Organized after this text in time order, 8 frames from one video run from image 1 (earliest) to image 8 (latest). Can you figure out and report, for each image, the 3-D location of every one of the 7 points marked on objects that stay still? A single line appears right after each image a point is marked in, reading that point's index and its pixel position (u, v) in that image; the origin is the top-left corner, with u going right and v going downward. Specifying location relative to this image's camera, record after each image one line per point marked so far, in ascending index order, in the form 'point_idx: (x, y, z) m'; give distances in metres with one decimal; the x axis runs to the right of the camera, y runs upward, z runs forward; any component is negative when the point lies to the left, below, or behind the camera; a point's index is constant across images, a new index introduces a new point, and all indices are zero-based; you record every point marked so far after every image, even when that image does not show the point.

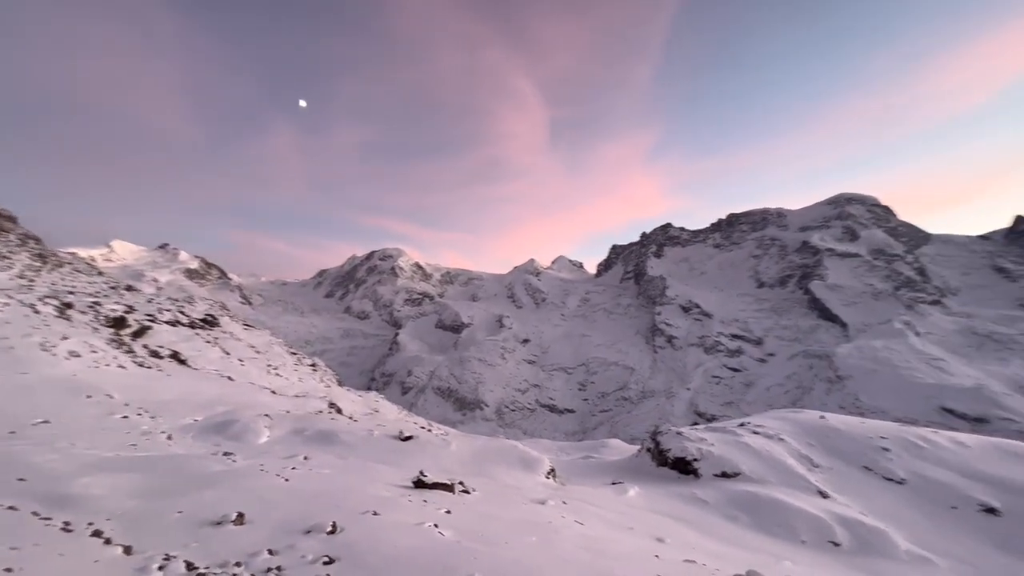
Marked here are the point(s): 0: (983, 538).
0: (+15.4, -8.1, +15.1) m
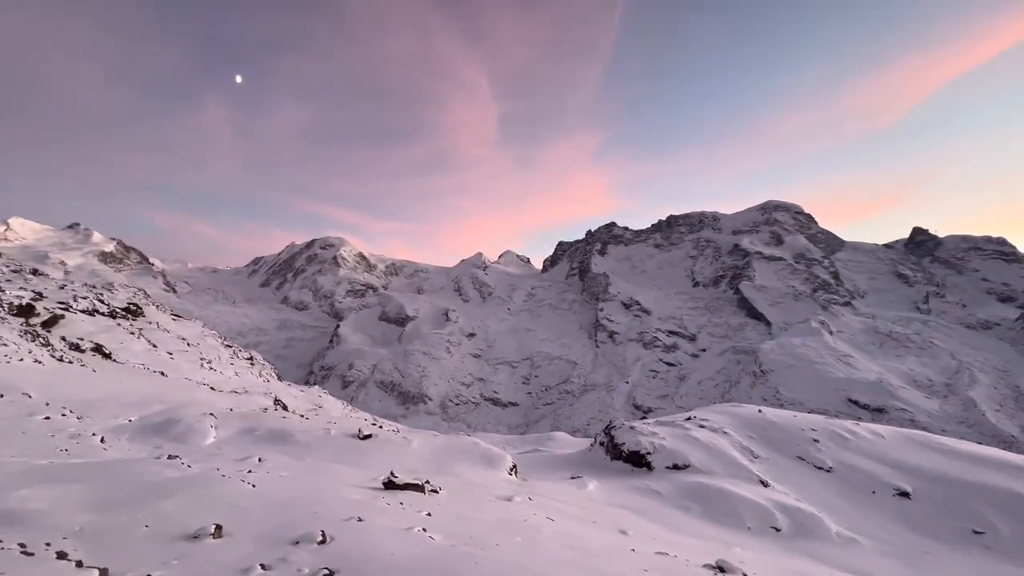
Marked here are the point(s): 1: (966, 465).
0: (+14.1, -8.4, +16.9) m
1: (+19.4, -7.5, +19.7) m
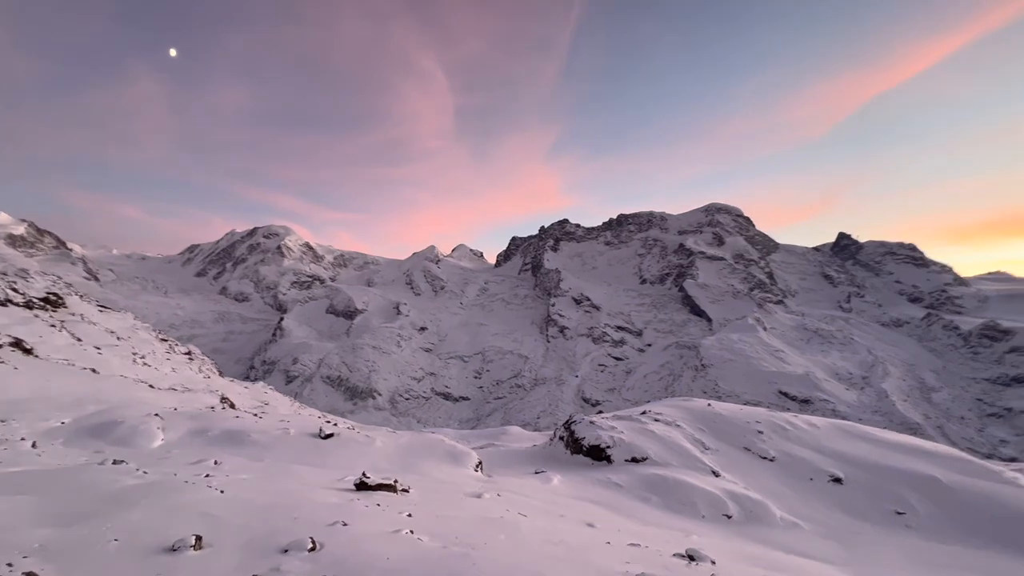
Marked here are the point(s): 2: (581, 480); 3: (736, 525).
0: (+12.8, -8.6, +18.4) m
1: (+17.8, -7.7, +21.8) m
2: (+2.7, -7.5, +18.3) m
3: (+7.6, -8.1, +15.8) m
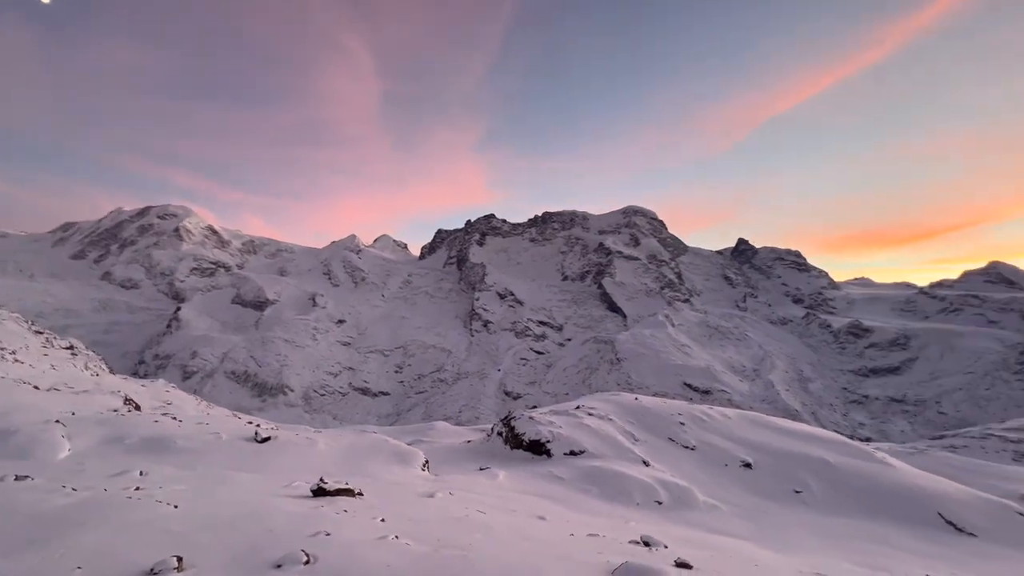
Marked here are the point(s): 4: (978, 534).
0: (+10.4, -8.8, +20.7) m
1: (+14.8, -8.0, +24.8) m
2: (+0.5, -7.6, +18.9) m
3: (+5.8, -8.2, +17.3) m
4: (+18.2, -9.6, +18.2) m
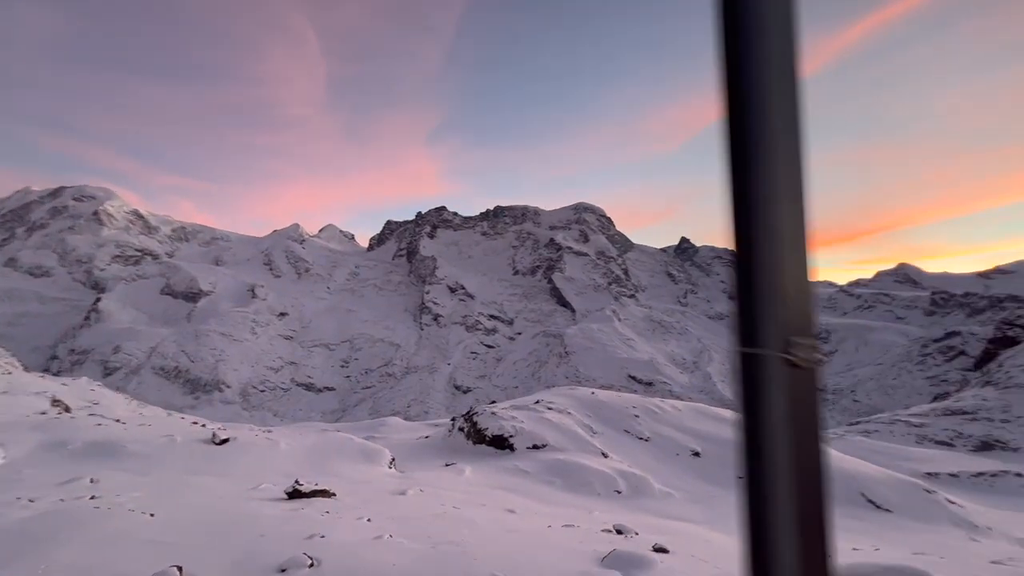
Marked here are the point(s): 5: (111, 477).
0: (+8.7, -8.8, +22.1) m
1: (+12.7, -8.0, +26.7) m
2: (-0.9, -7.5, +19.3) m
3: (+4.5, -8.3, +18.2) m
4: (+16.7, -9.7, +20.4) m
5: (-10.5, -4.9, +12.2) m
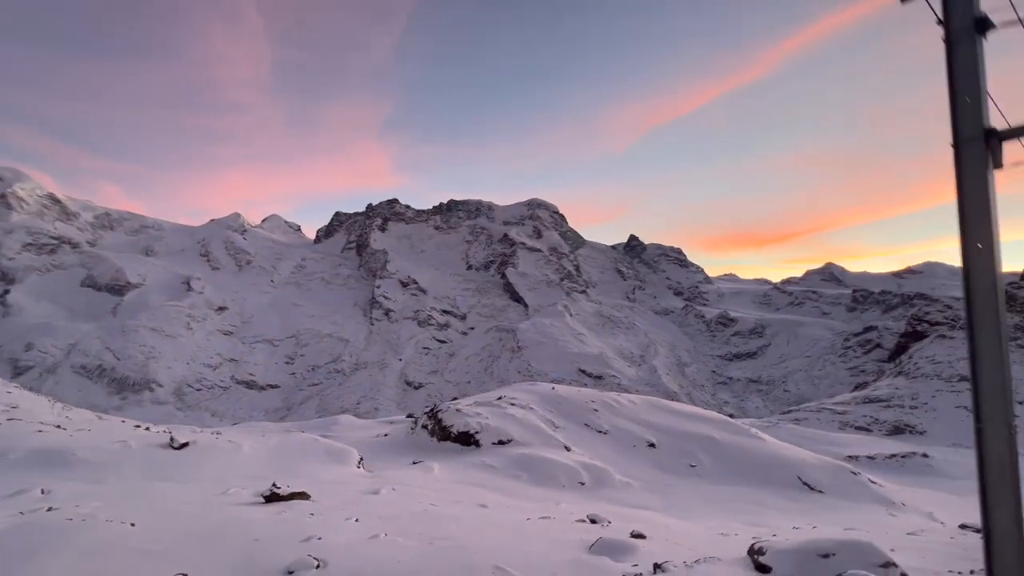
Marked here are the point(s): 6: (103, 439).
0: (+6.9, -8.8, +23.4) m
1: (+10.5, -8.0, +28.3) m
2: (-2.3, -7.5, +19.6) m
3: (+3.2, -8.3, +19.1) m
4: (+15.1, -9.8, +22.5) m
5: (-11.1, -4.9, +11.5) m
6: (-13.1, -4.9, +15.0) m
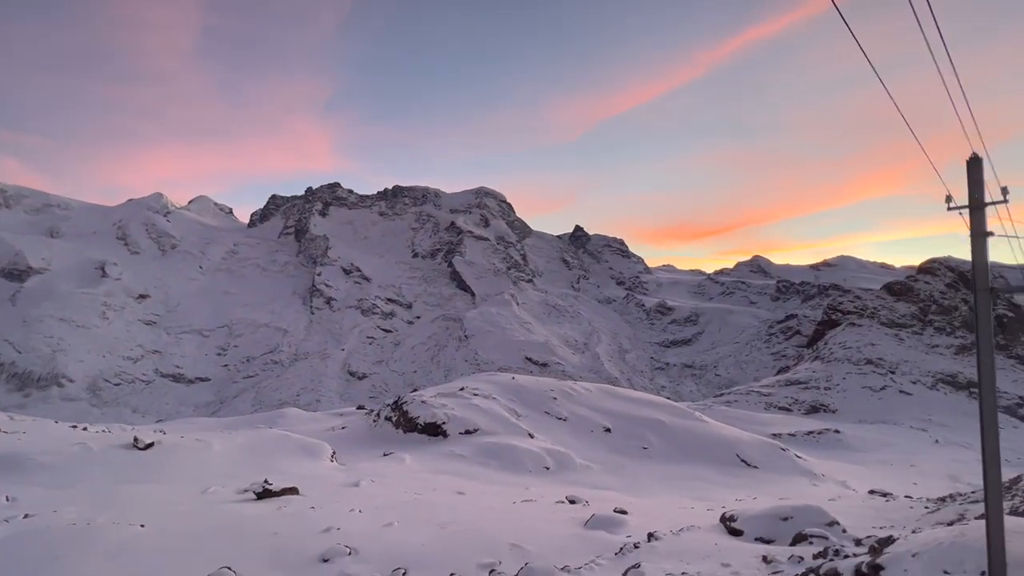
0: (+5.1, -8.6, +25.0) m
1: (+8.1, -7.6, +30.3) m
2: (-3.7, -7.3, +20.1) m
3: (+1.8, -8.1, +20.3) m
4: (+13.3, -9.6, +25.1) m
5: (-11.4, -4.8, +11.0) m
6: (-13.9, -4.7, +14.2) m
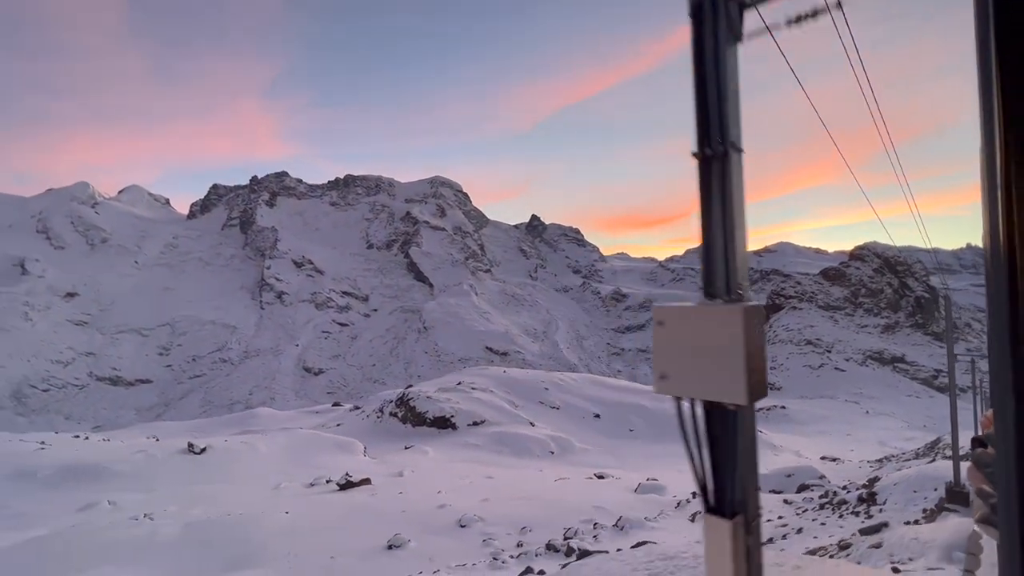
0: (+5.1, -8.5, +27.7) m
1: (+7.5, -7.4, +33.2) m
2: (-3.2, -7.5, +22.0) m
3: (+2.3, -8.2, +22.6) m
4: (+13.2, -9.4, +28.5) m
5: (-10.1, -5.4, +12.1) m
6: (-12.8, -5.3, +15.1) m
